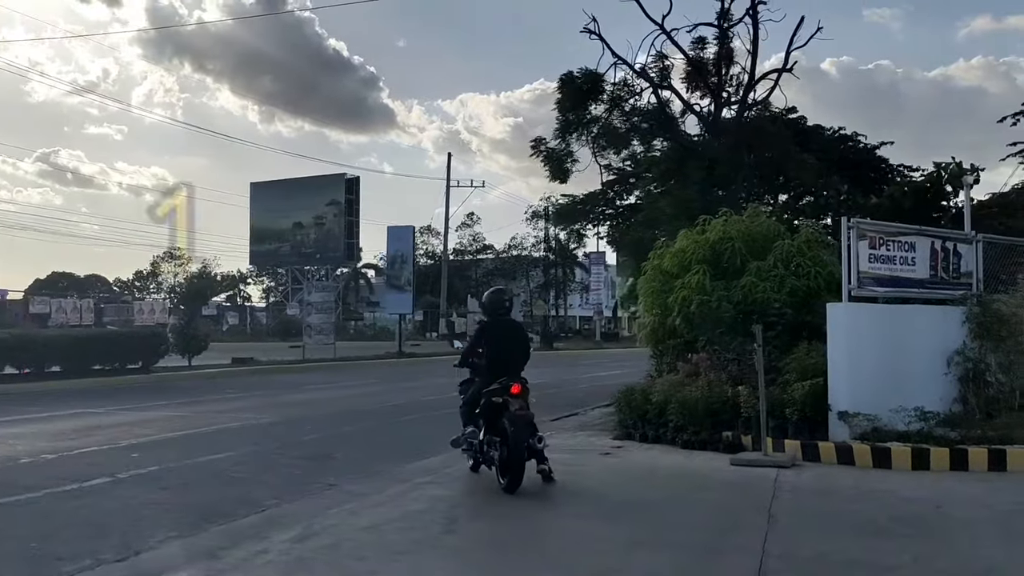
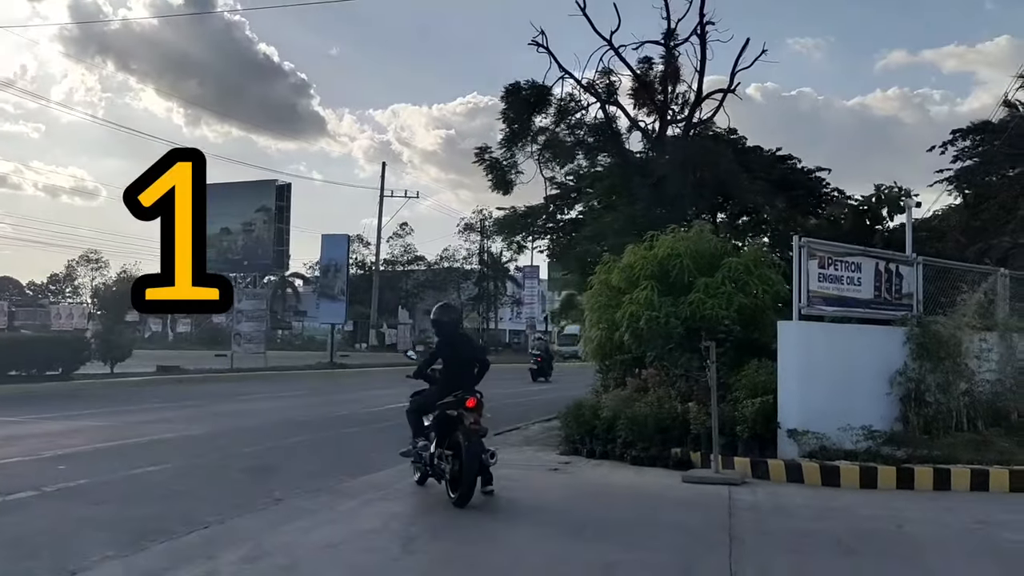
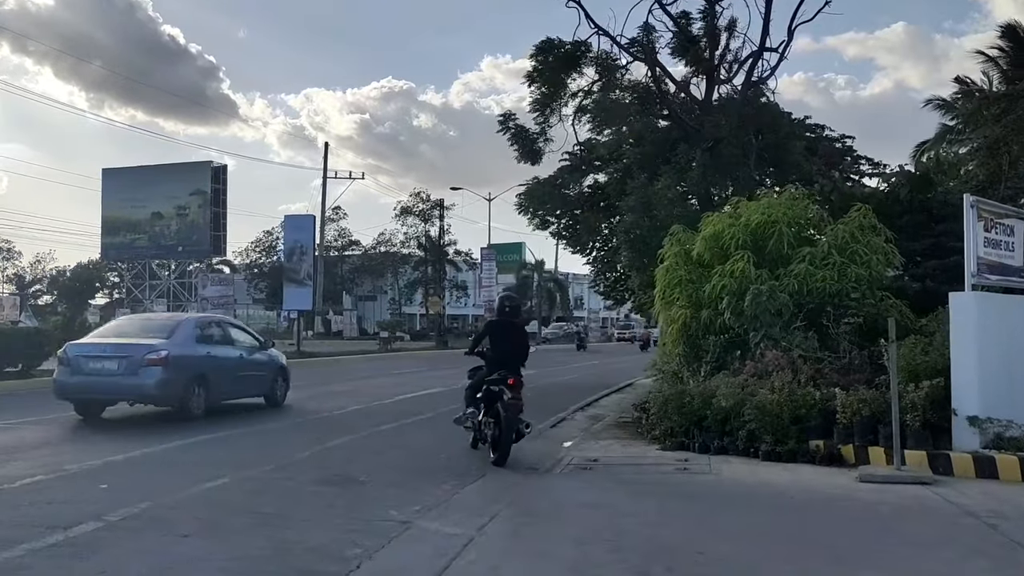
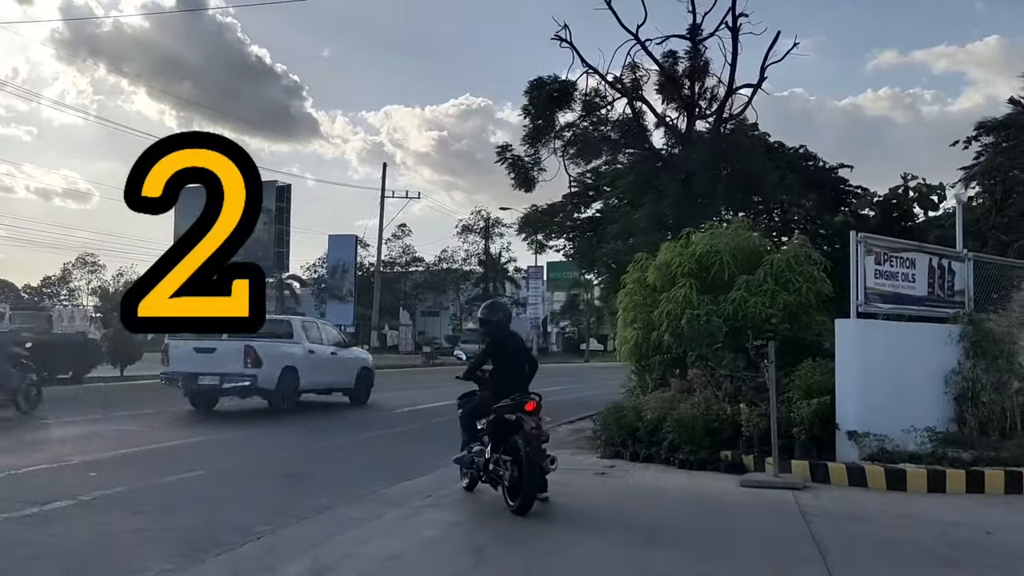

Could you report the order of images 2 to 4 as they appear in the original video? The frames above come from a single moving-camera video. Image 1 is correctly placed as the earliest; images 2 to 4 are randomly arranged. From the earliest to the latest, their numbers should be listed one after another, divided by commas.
2, 4, 3
